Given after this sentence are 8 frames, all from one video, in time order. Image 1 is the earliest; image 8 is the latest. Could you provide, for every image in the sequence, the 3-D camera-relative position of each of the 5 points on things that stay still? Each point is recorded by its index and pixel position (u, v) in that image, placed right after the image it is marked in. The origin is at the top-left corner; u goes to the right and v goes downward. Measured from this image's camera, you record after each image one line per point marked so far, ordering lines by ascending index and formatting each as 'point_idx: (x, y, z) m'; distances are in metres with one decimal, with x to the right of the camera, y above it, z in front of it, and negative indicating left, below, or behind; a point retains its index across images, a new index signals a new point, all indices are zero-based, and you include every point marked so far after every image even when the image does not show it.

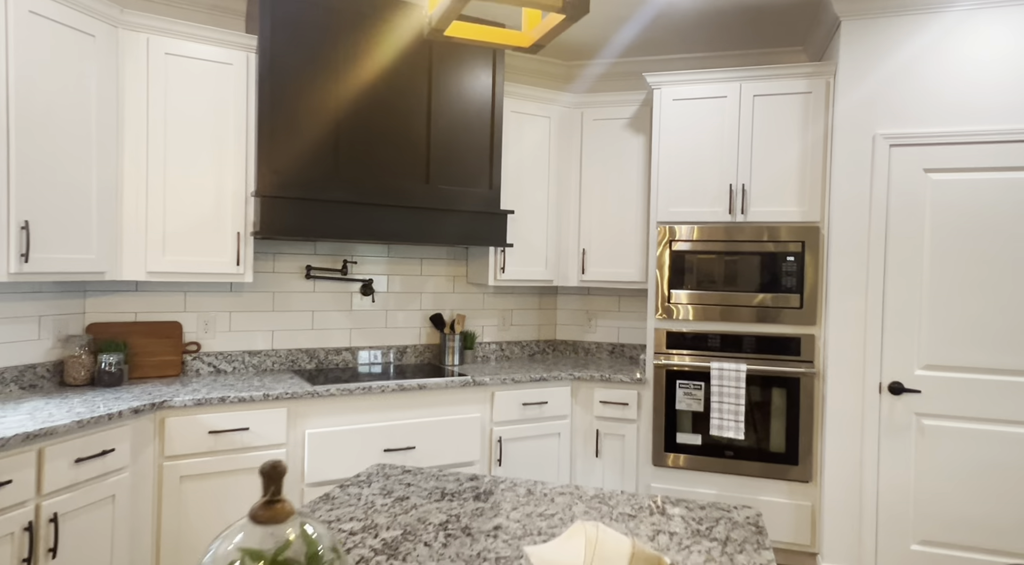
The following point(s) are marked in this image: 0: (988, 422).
0: (+1.9, -0.6, +2.7) m
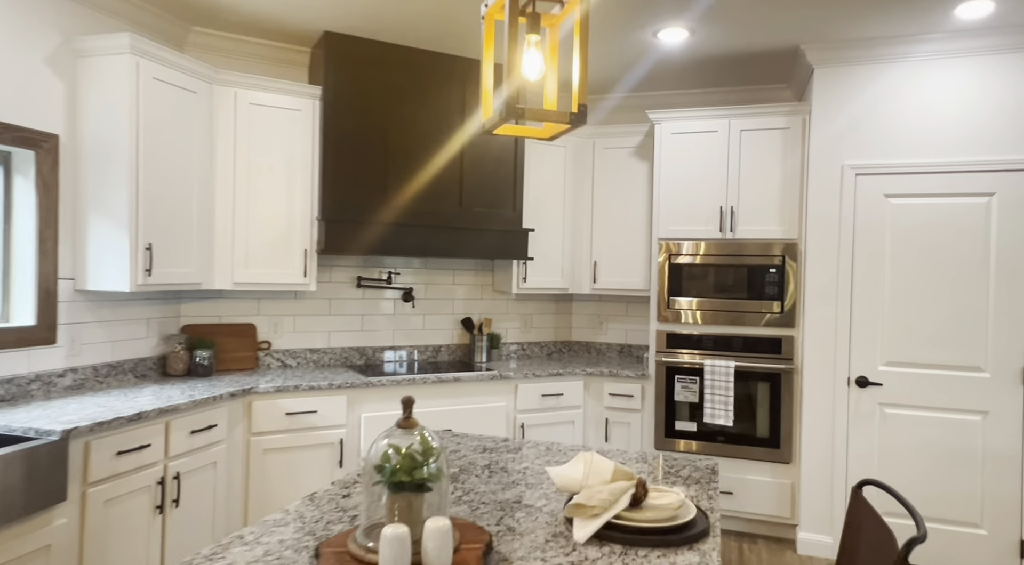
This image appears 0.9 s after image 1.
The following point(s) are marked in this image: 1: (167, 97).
0: (+2.1, -0.6, +3.1) m
1: (-1.5, +0.8, +2.8) m
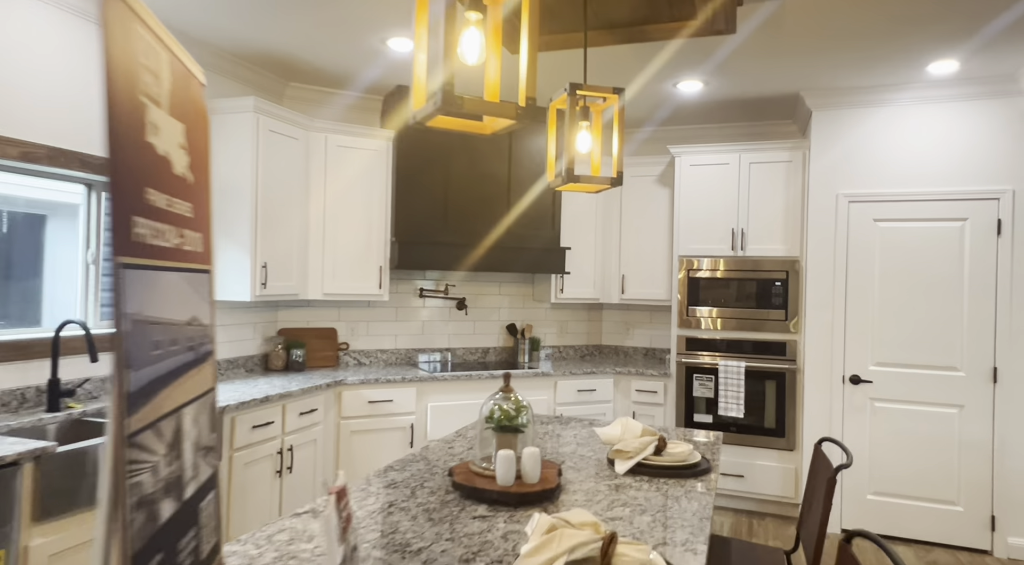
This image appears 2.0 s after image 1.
0: (+2.3, -0.7, +3.7) m
1: (-1.2, +0.7, +3.5) m
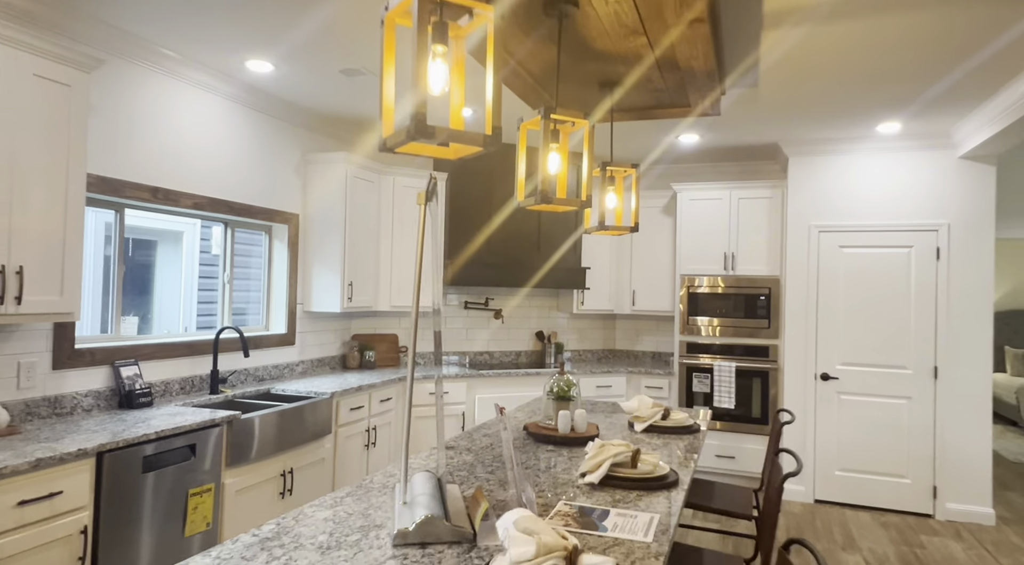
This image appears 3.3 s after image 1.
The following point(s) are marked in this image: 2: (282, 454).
0: (+2.5, -0.8, +4.5) m
1: (-1.0, +0.6, +4.4) m
2: (-1.2, -0.9, +3.3) m
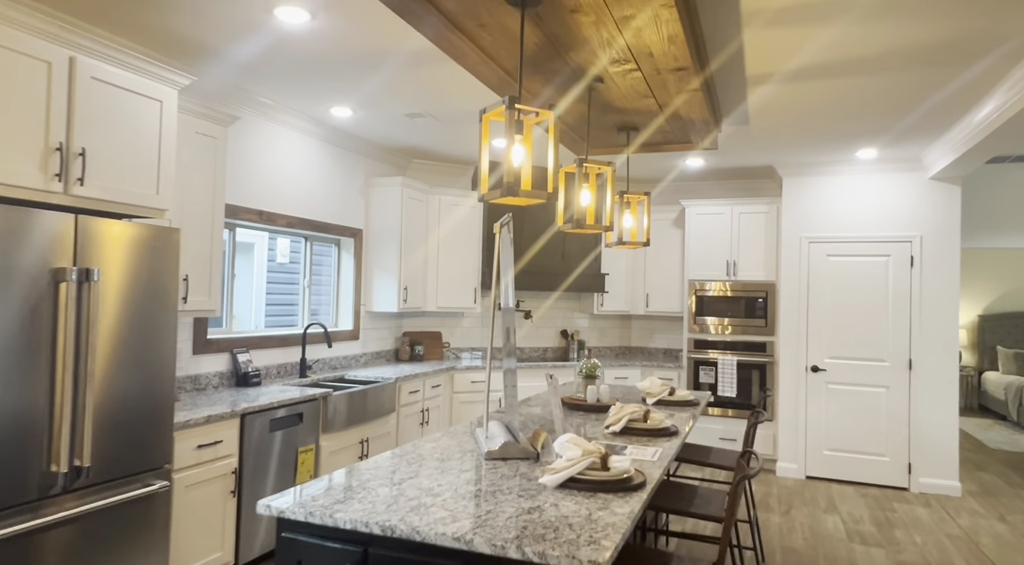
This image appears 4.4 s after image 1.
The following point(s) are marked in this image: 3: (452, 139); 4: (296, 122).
0: (+2.8, -0.8, +5.2) m
1: (-0.8, +0.6, +5.1) m
2: (-0.9, -0.9, +4.0) m
3: (-0.4, +1.0, +4.8) m
4: (-1.4, +1.0, +4.2) m
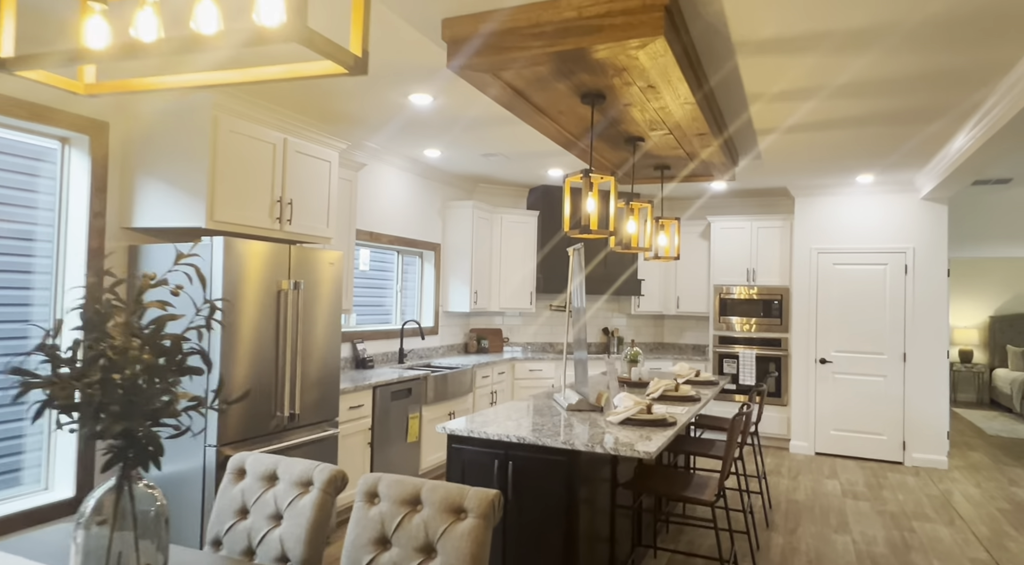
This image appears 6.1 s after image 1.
0: (+3.2, -0.9, +6.1) m
1: (-0.3, +0.5, +6.2) m
2: (-0.5, -0.9, +5.1) m
3: (0.0, +1.0, +5.8) m
4: (-0.9, +1.0, +5.2) m
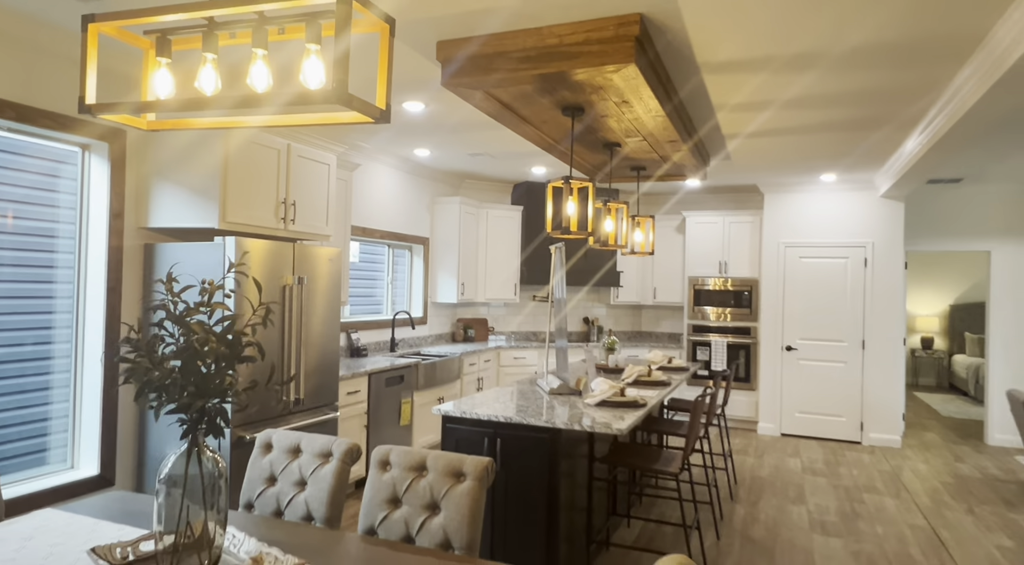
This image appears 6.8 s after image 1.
0: (+3.1, -0.8, +6.5) m
1: (-0.4, +0.6, +6.5) m
2: (-0.6, -0.9, +5.4) m
3: (-0.1, +1.1, +6.1) m
4: (-1.1, +1.0, +5.5) m
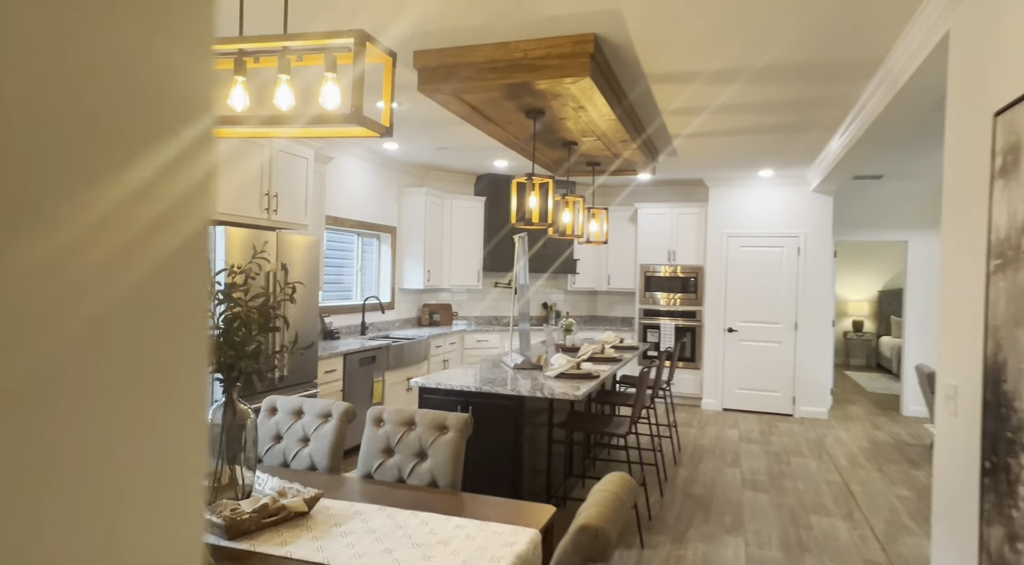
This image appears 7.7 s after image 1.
0: (+2.7, -0.6, +7.1) m
1: (-0.8, +0.8, +6.8) m
2: (-0.9, -0.8, +5.8) m
3: (-0.5, +1.2, +6.4) m
4: (-1.4, +1.1, +5.8) m
